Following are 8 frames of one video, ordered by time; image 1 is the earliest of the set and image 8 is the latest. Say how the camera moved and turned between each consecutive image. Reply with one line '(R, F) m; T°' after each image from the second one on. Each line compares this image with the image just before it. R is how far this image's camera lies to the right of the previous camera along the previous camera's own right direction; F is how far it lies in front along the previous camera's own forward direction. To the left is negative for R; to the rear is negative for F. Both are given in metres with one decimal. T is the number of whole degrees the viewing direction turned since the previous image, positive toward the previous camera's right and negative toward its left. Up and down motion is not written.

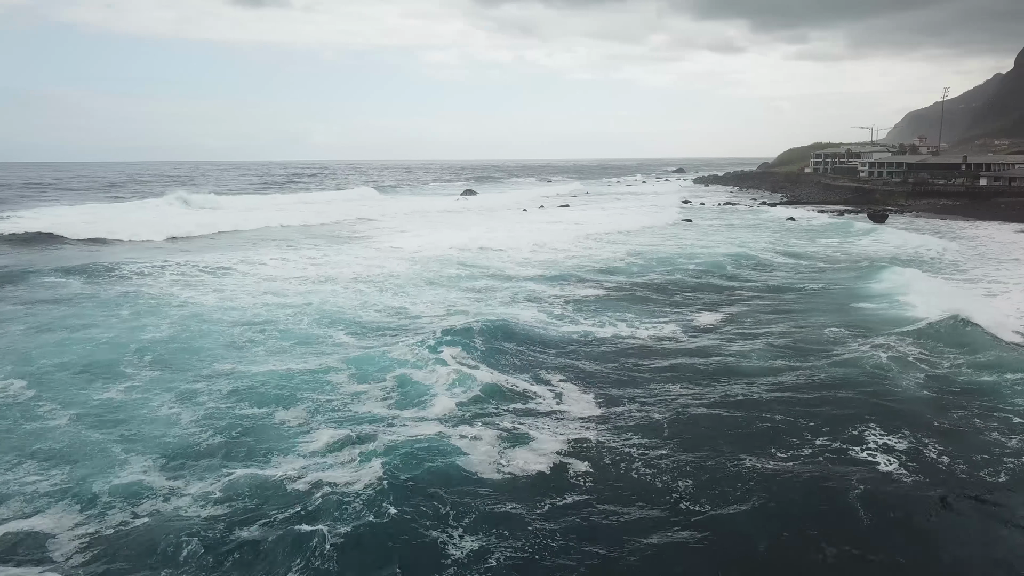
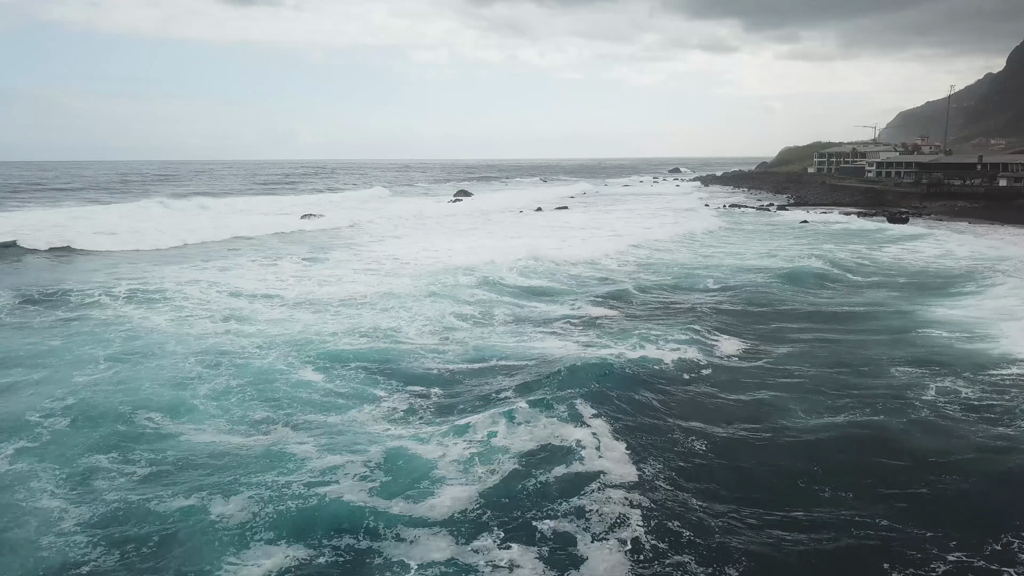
(-0.2, +2.2) m; +1°
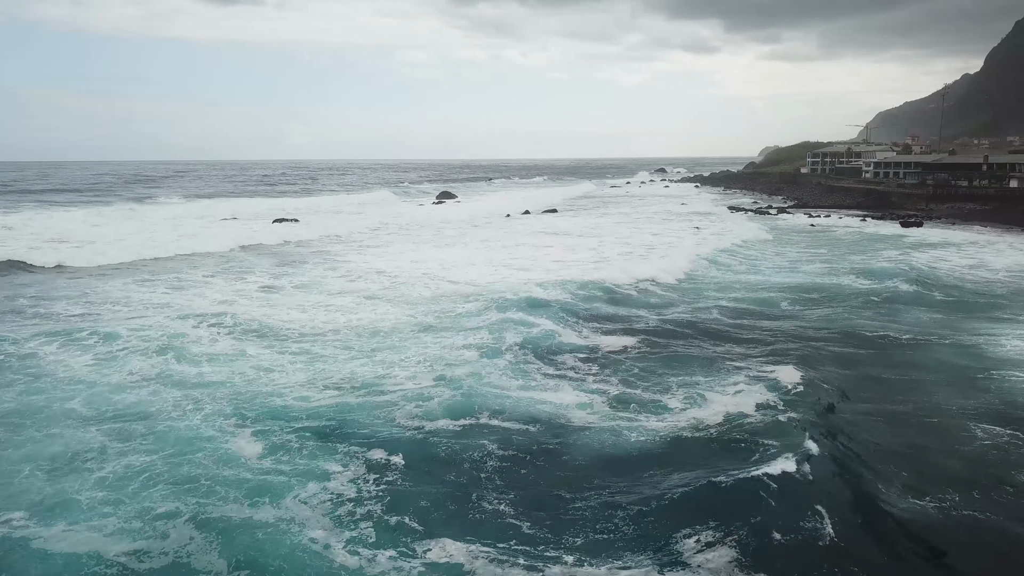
(-0.2, +2.5) m; +1°
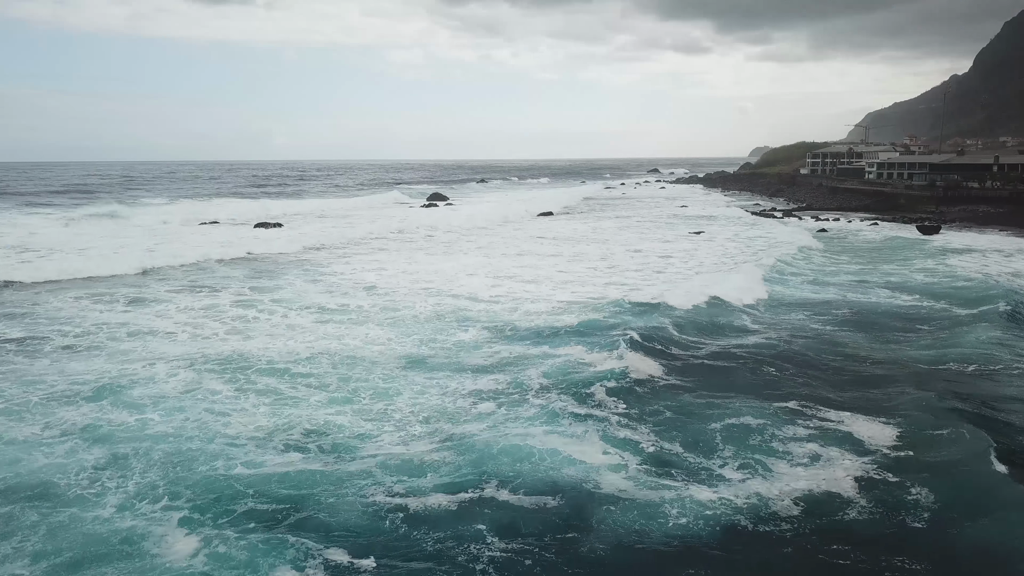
(-0.2, +1.8) m; +1°
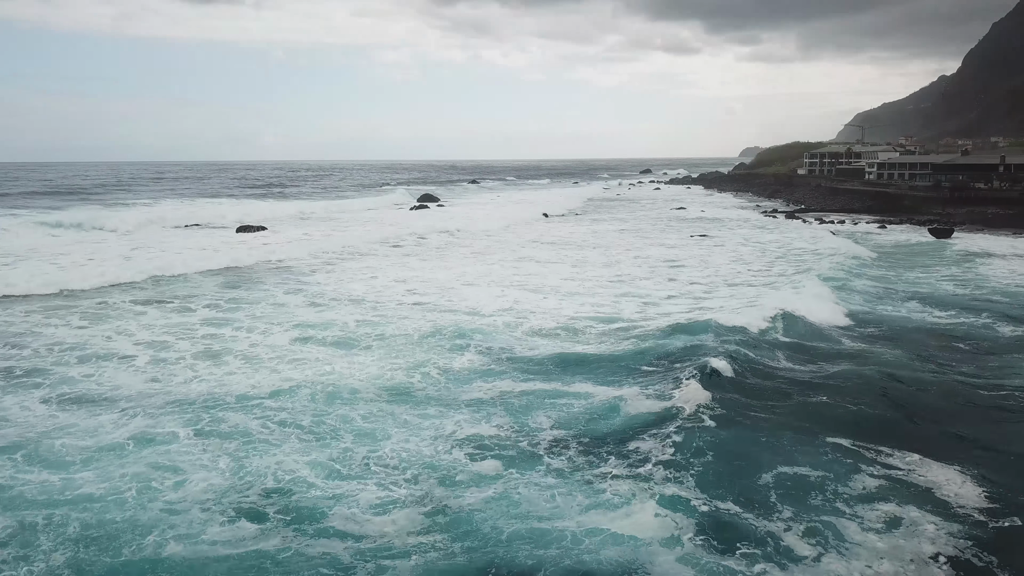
(-0.2, +1.4) m; +1°
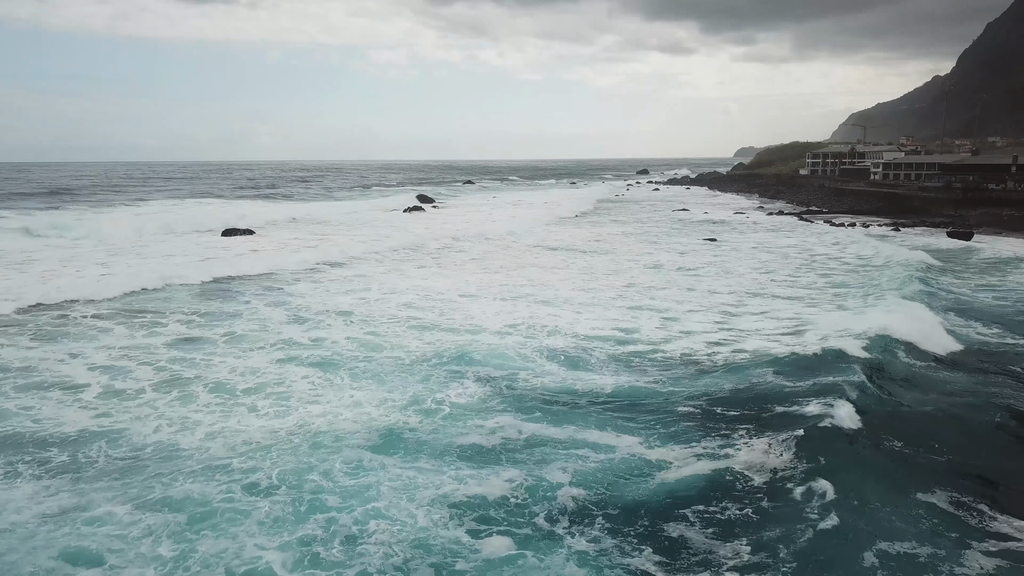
(-0.2, +1.4) m; 0°
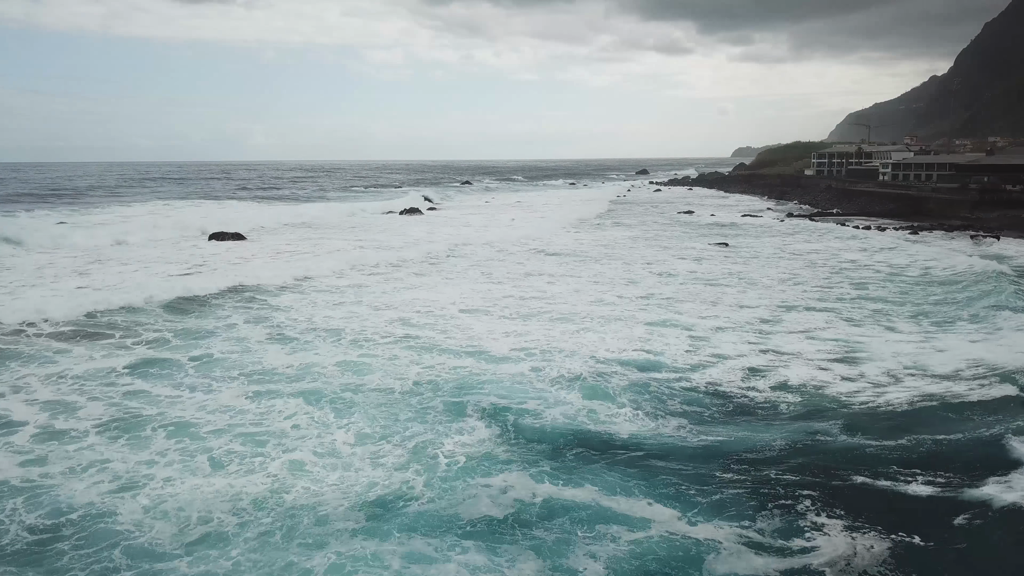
(-0.2, +1.4) m; 0°
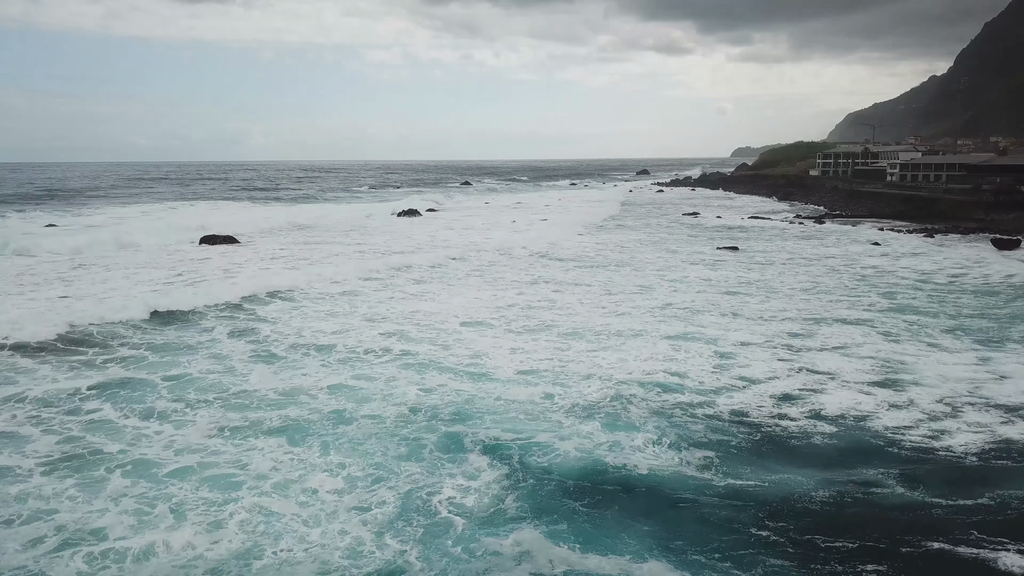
(-0.1, +1.0) m; 0°
